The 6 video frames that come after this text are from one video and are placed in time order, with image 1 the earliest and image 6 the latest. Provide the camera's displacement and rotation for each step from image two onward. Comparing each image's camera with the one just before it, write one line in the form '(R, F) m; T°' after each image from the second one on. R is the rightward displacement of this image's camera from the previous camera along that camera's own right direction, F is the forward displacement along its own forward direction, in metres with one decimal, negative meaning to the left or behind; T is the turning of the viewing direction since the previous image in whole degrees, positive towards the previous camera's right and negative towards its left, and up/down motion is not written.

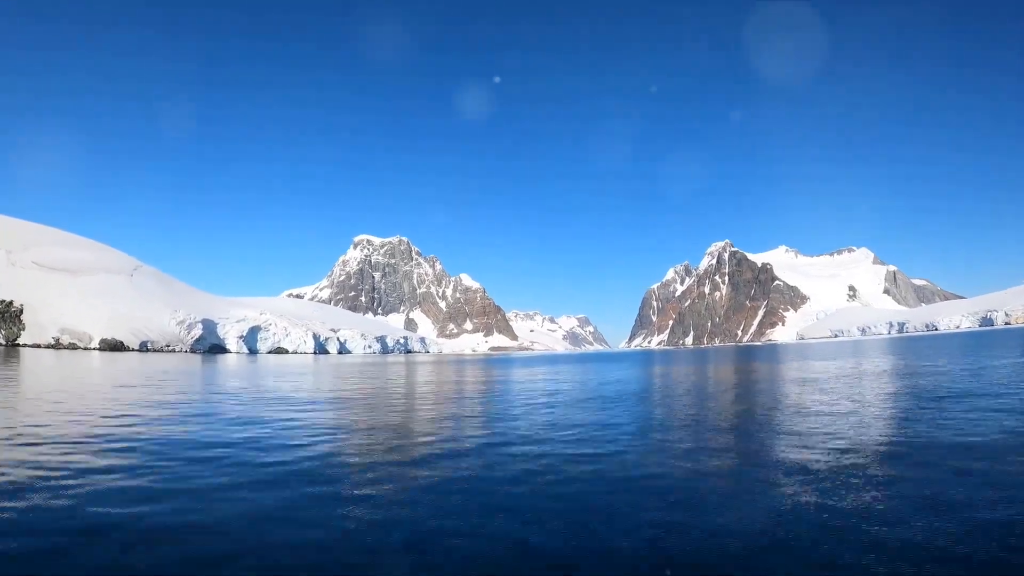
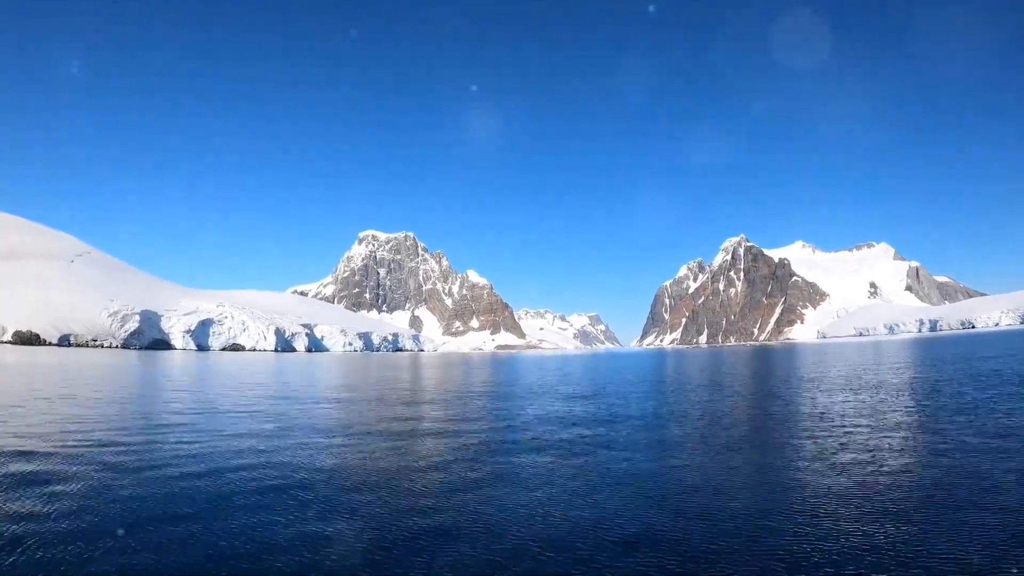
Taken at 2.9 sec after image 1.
(+3.3, +7.3) m; -1°
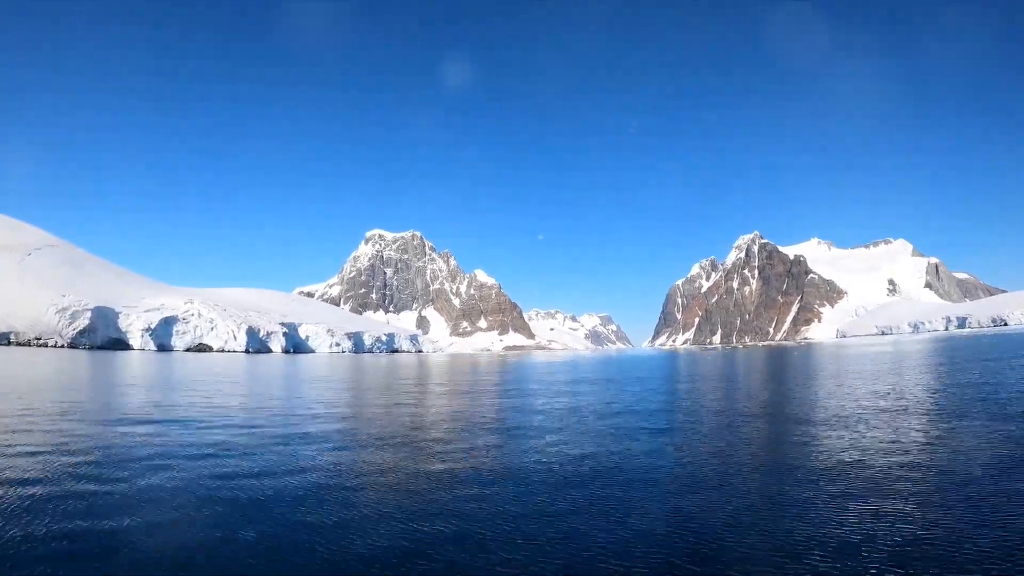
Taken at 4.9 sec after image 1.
(+2.5, +4.8) m; -1°
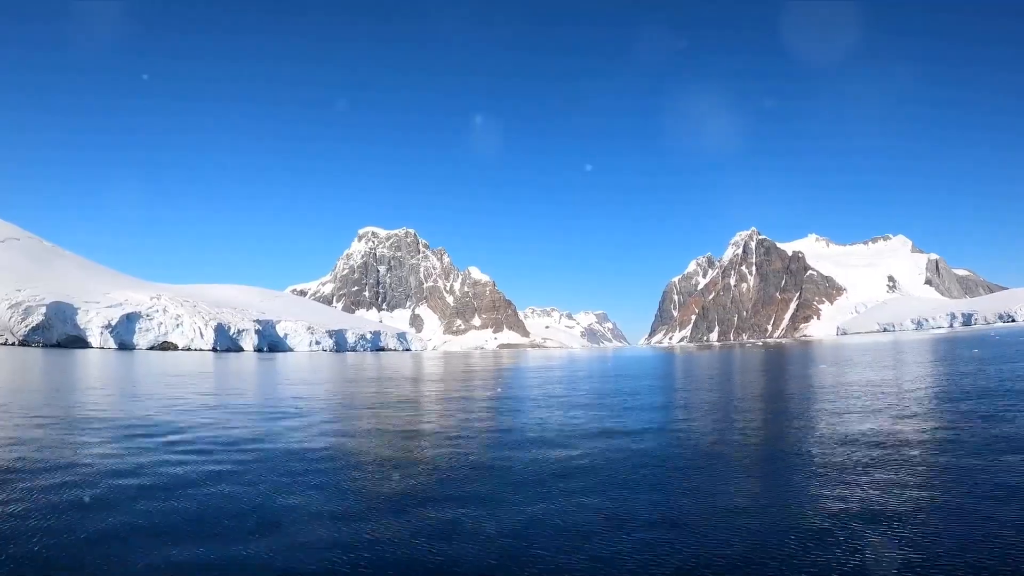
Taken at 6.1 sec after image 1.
(+1.1, +3.4) m; 0°
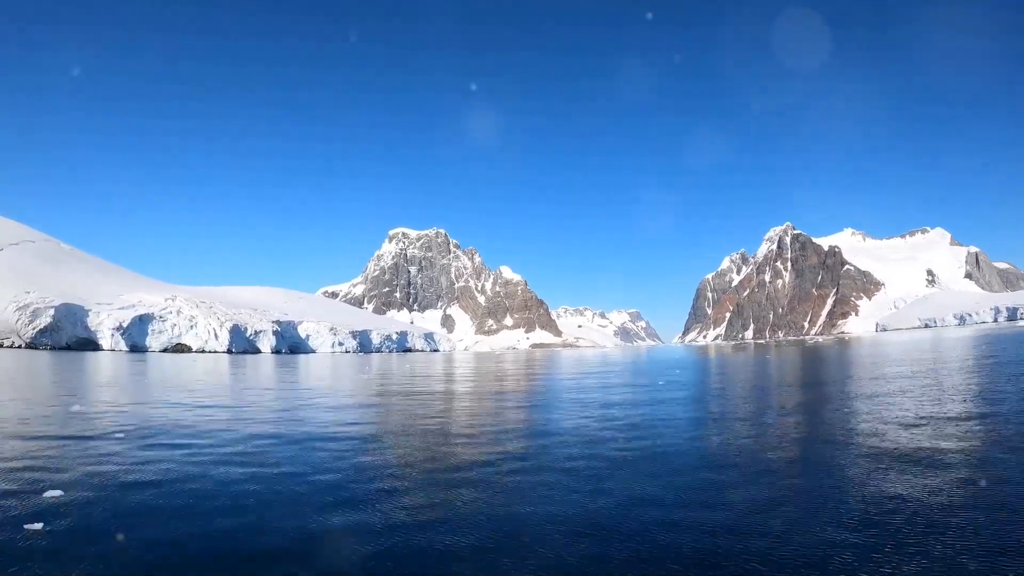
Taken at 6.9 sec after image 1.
(+2.4, +0.6) m; -4°
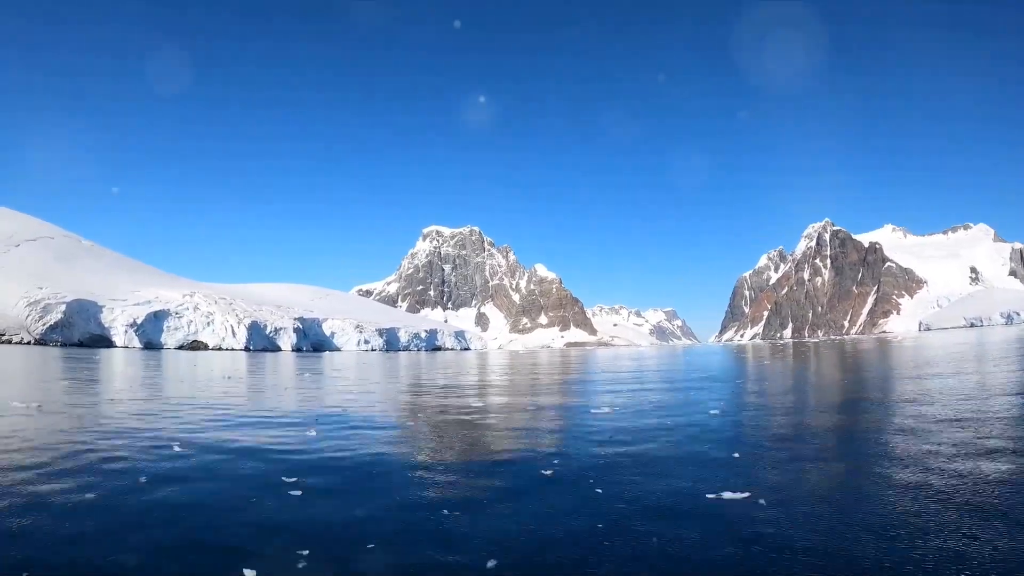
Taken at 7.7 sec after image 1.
(+2.5, -0.1) m; -4°
